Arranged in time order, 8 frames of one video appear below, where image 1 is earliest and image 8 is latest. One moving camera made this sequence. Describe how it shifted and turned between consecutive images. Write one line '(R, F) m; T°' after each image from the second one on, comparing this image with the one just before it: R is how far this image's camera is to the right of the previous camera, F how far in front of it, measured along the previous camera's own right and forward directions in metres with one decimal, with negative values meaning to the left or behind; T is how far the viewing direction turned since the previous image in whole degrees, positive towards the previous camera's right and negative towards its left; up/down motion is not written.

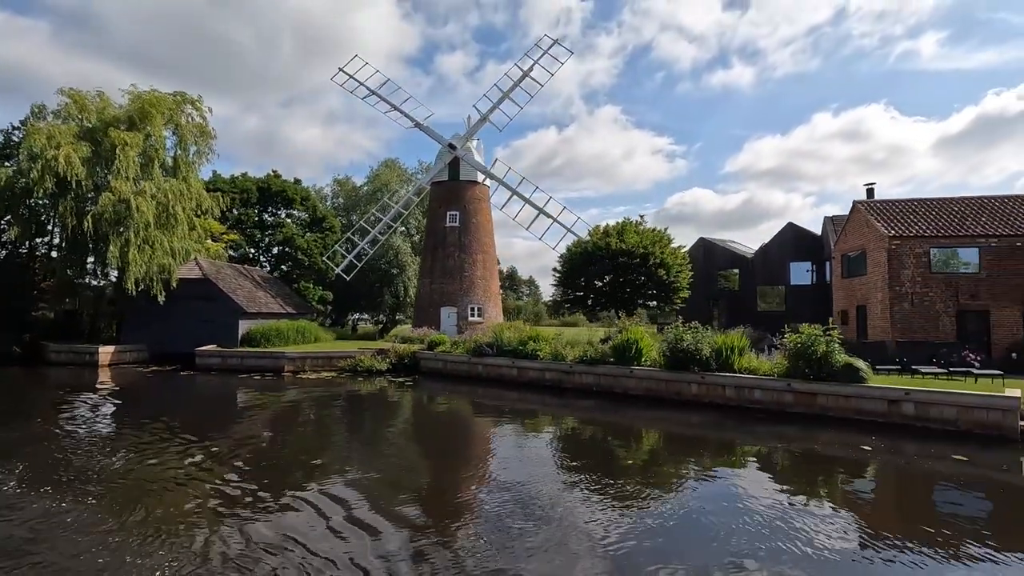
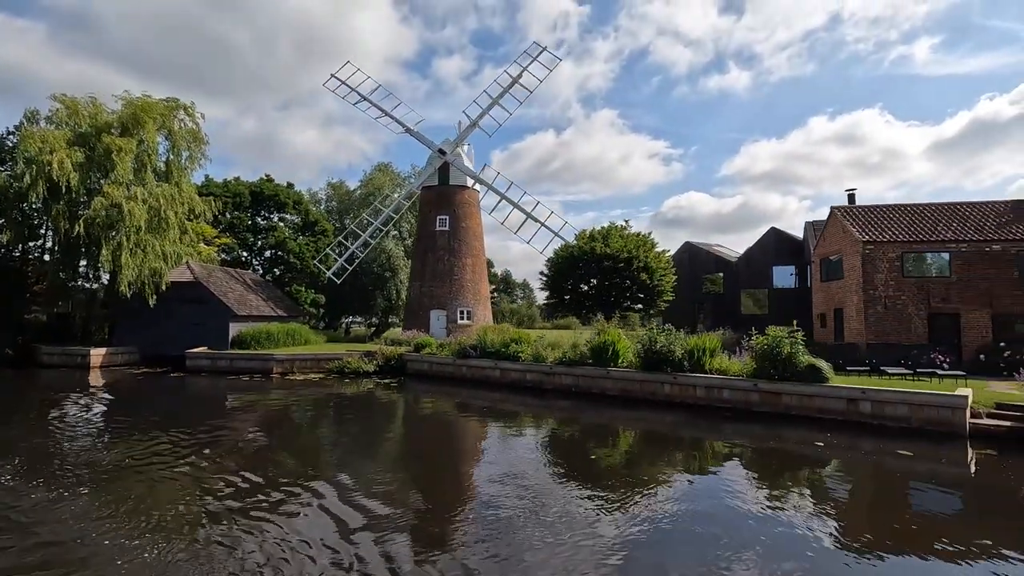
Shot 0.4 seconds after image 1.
(+0.4, -0.5) m; 0°
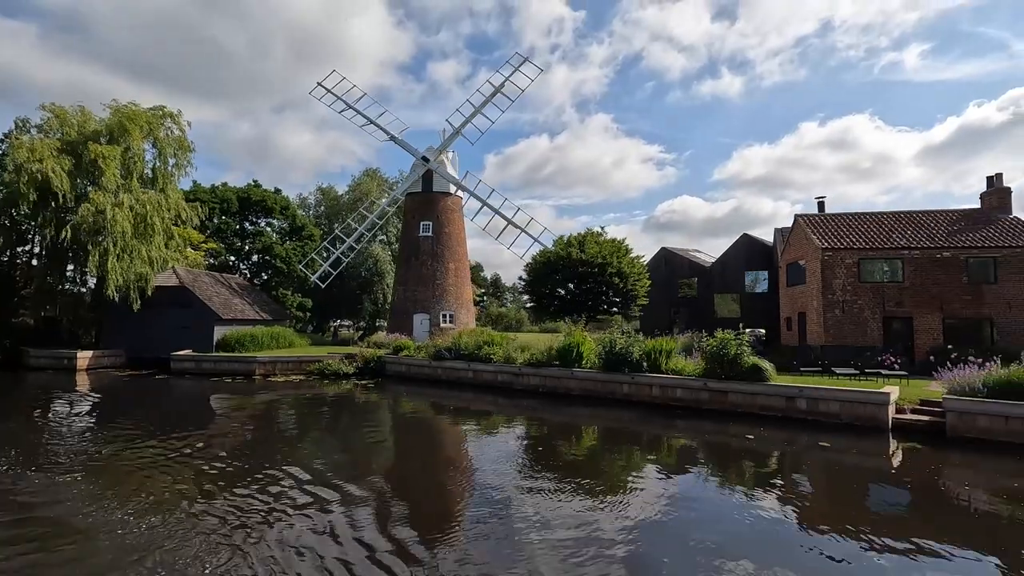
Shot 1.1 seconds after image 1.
(+0.7, -0.8) m; +1°
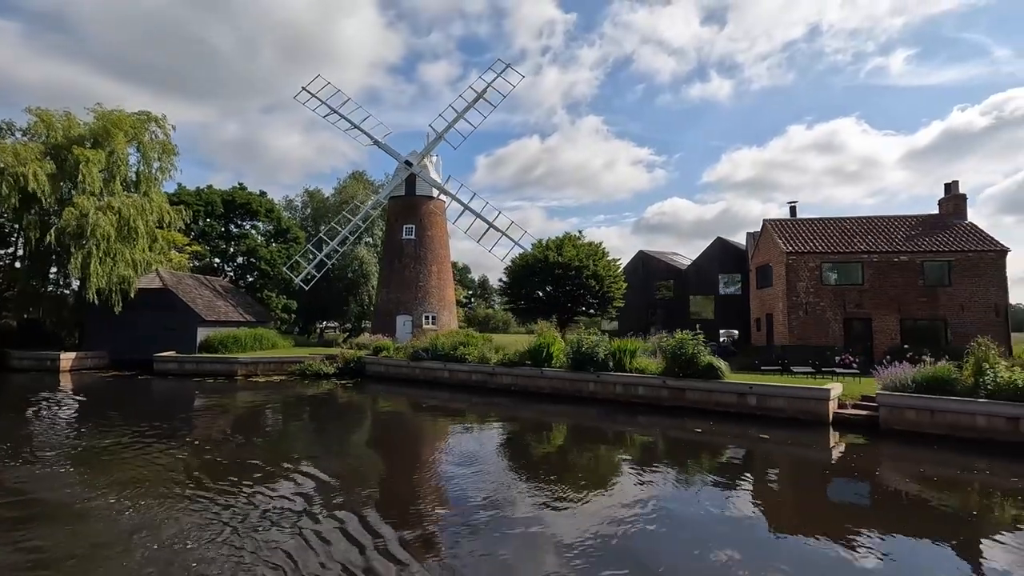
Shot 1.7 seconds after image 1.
(+0.5, -0.7) m; +1°
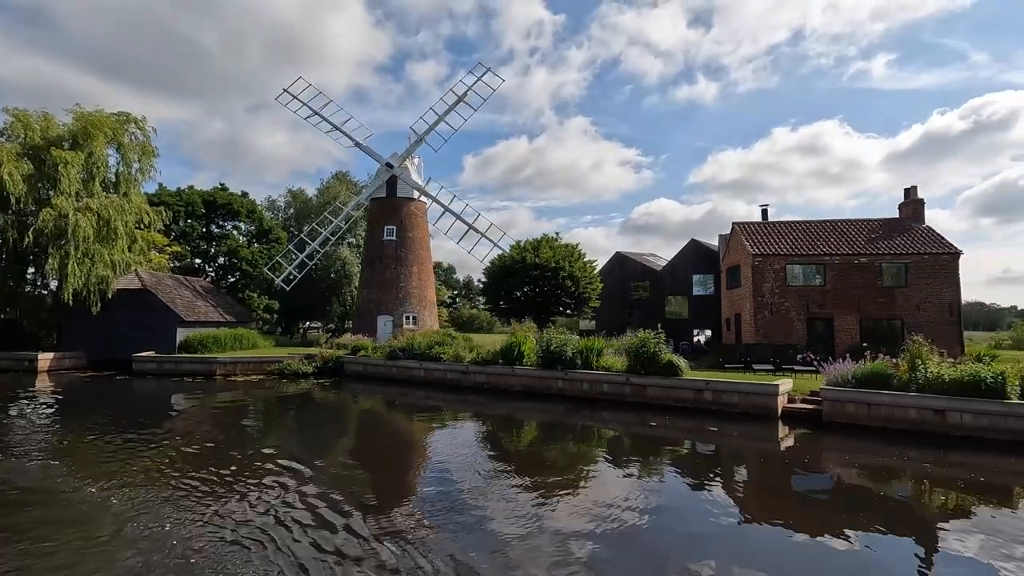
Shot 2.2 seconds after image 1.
(+0.5, -0.6) m; +1°
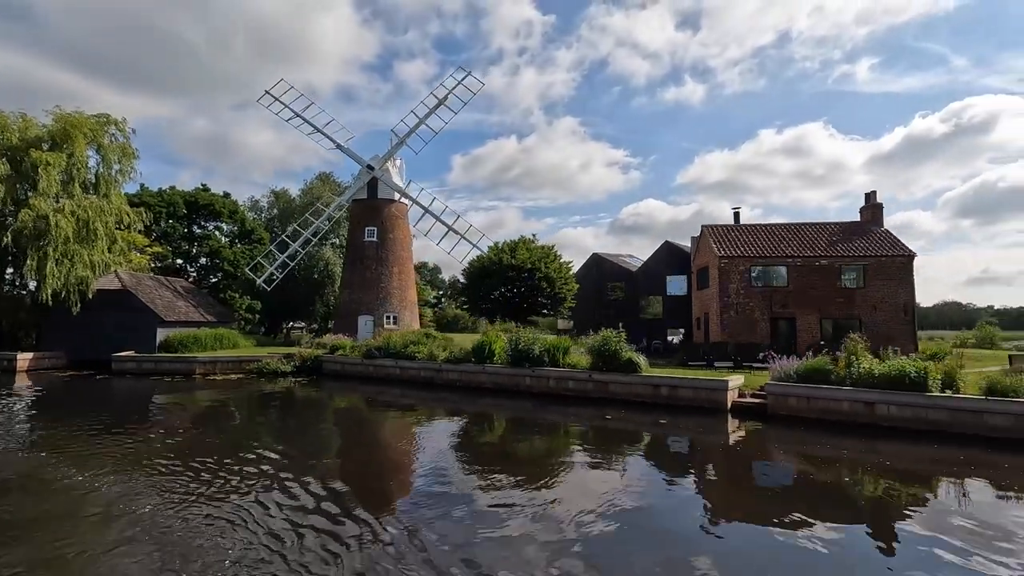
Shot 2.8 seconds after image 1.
(+0.6, -0.7) m; +1°
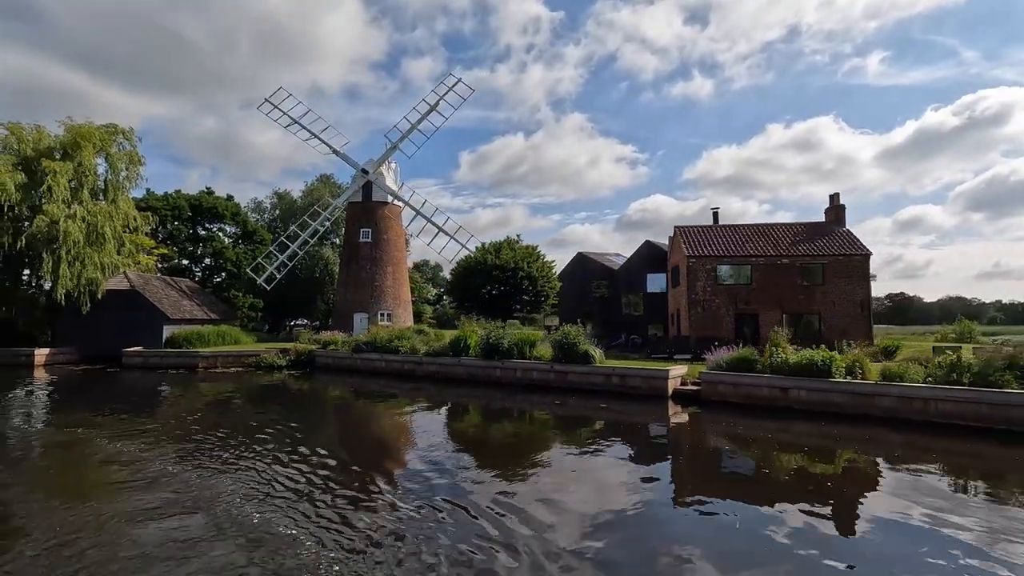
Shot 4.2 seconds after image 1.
(+1.2, -1.7) m; -1°
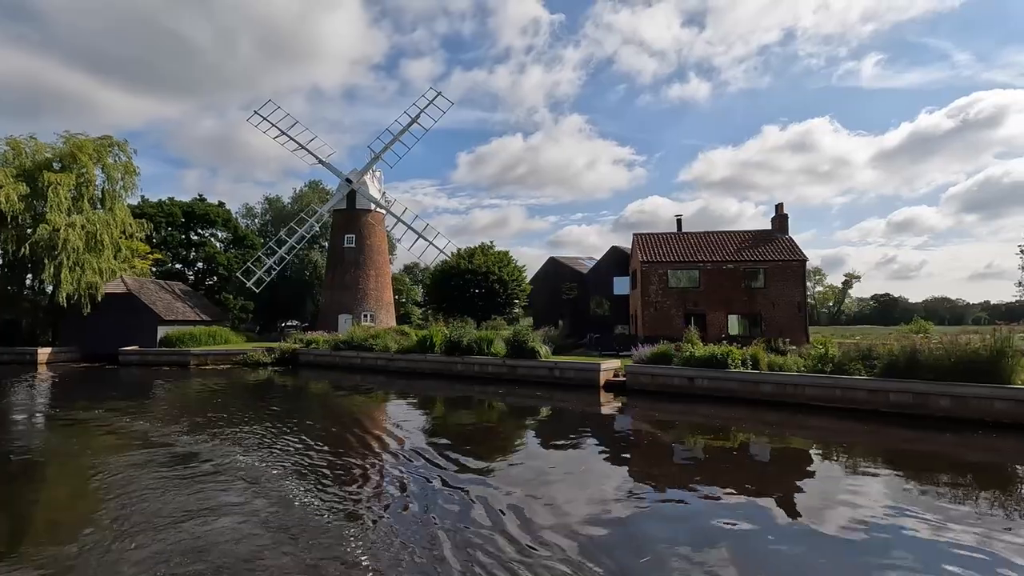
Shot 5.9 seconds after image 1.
(+1.4, -2.3) m; 0°
